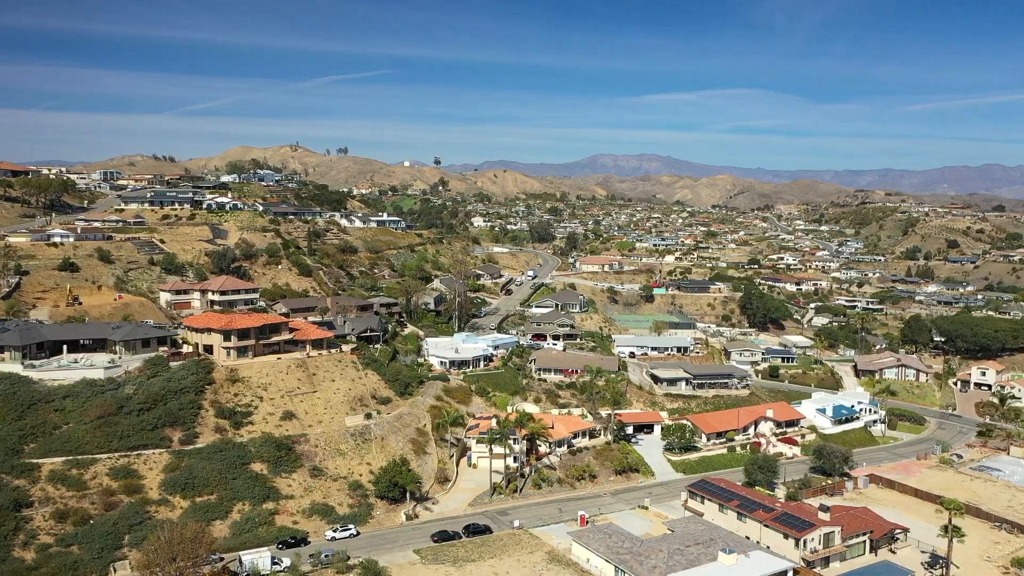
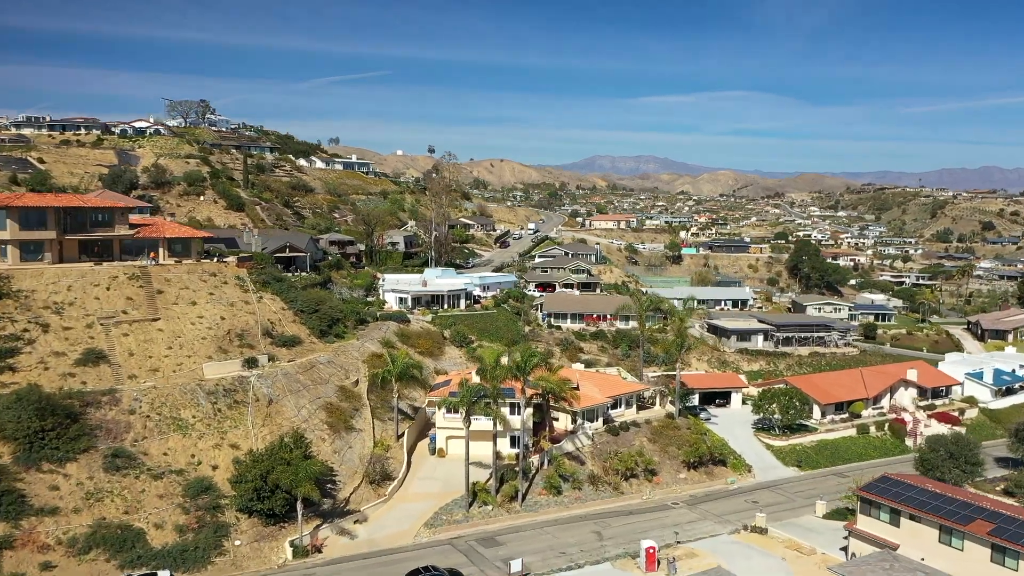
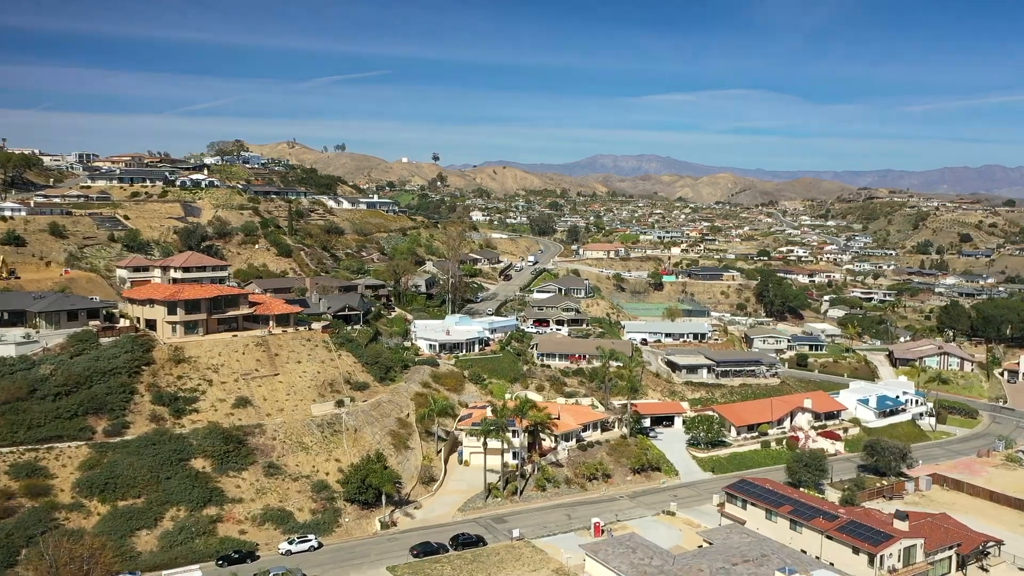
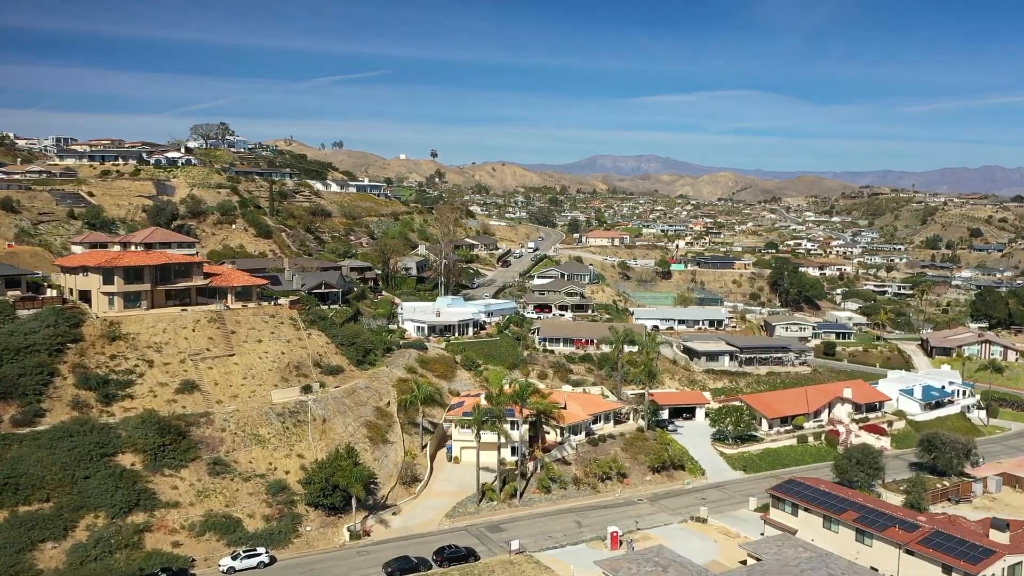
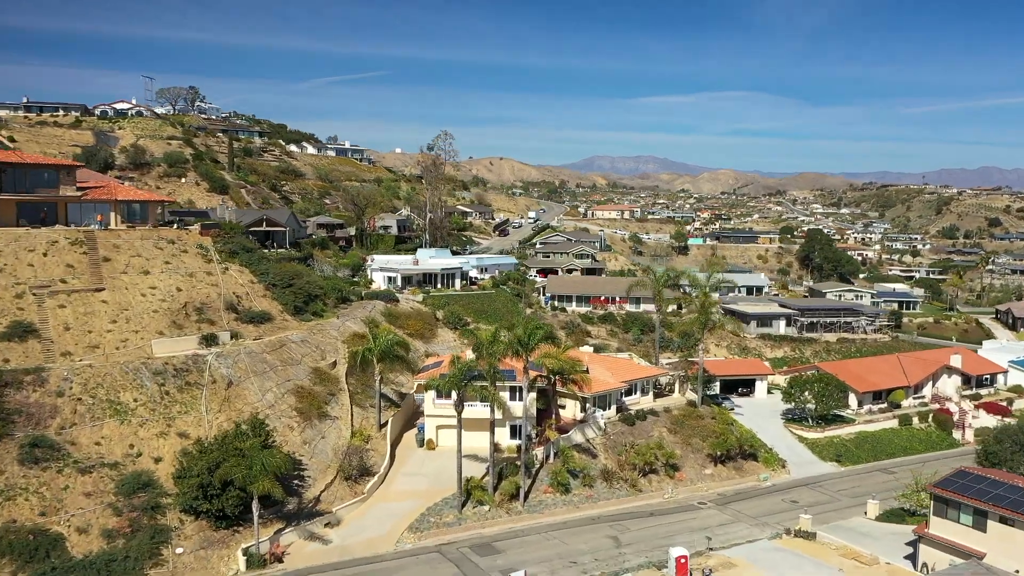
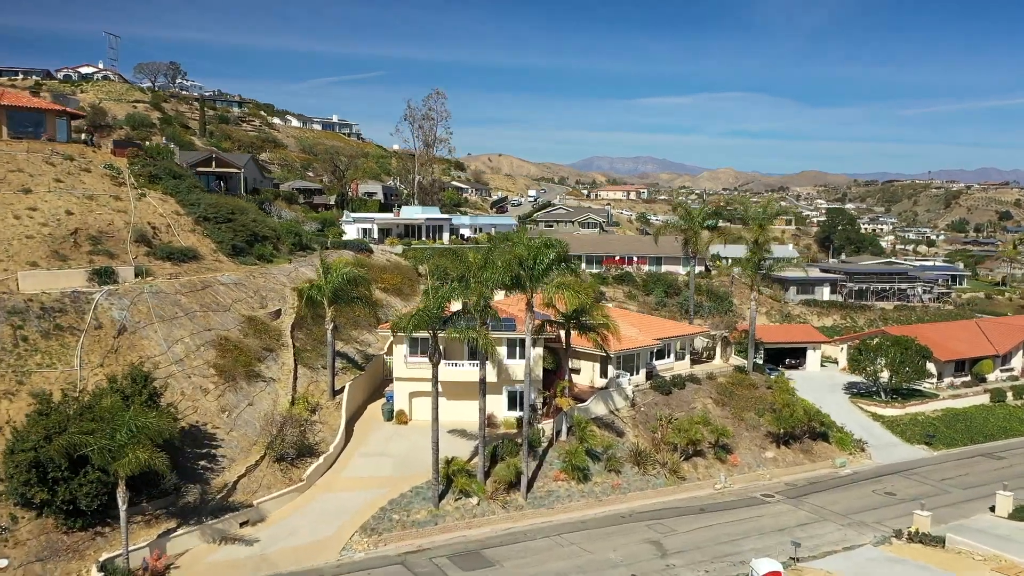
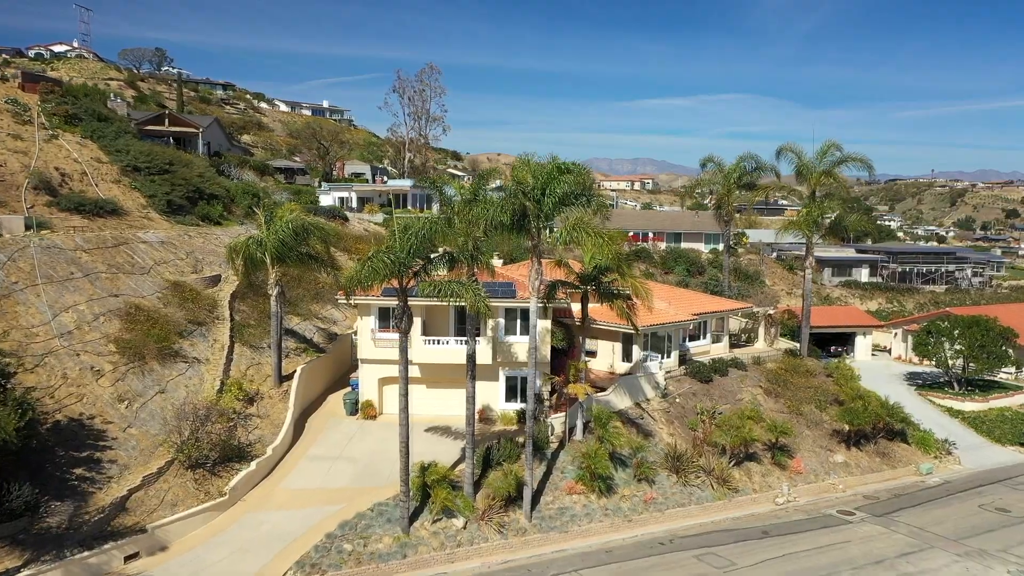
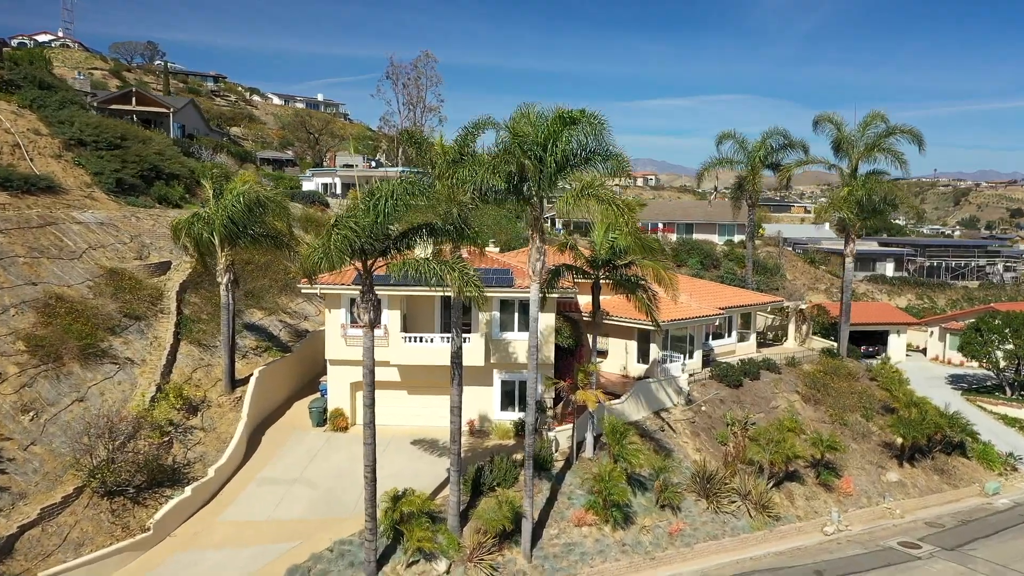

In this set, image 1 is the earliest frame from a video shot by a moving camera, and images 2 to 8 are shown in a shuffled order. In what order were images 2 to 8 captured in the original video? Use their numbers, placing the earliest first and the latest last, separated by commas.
3, 4, 2, 5, 6, 7, 8
